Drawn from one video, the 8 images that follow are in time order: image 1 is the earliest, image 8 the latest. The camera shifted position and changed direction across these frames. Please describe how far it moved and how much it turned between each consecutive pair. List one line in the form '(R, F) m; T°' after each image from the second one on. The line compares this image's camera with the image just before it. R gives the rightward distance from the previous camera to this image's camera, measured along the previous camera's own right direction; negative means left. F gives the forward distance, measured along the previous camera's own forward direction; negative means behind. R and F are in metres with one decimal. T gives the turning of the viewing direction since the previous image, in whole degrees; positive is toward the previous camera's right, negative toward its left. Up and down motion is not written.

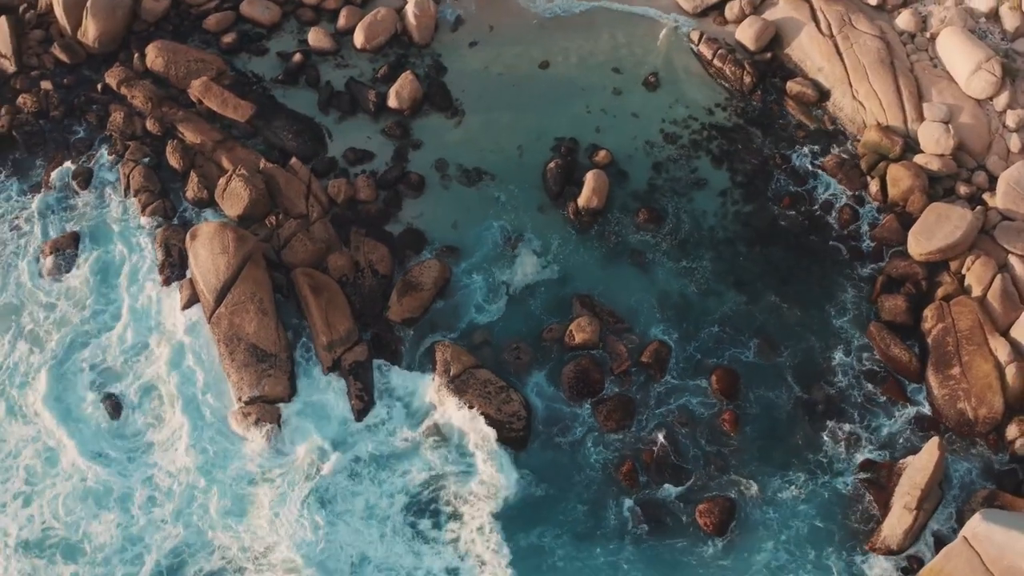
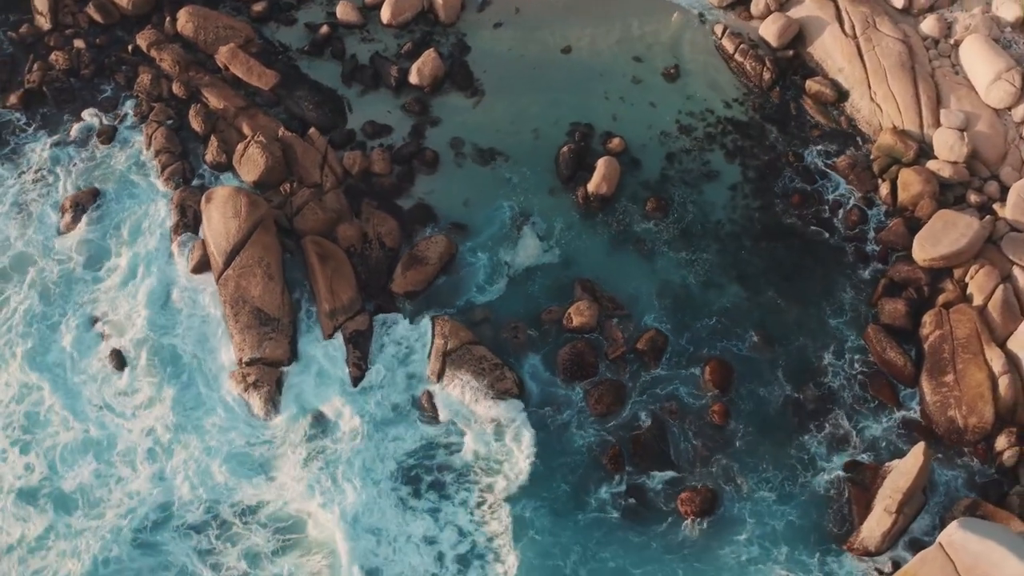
(+0.7, -0.1) m; -2°
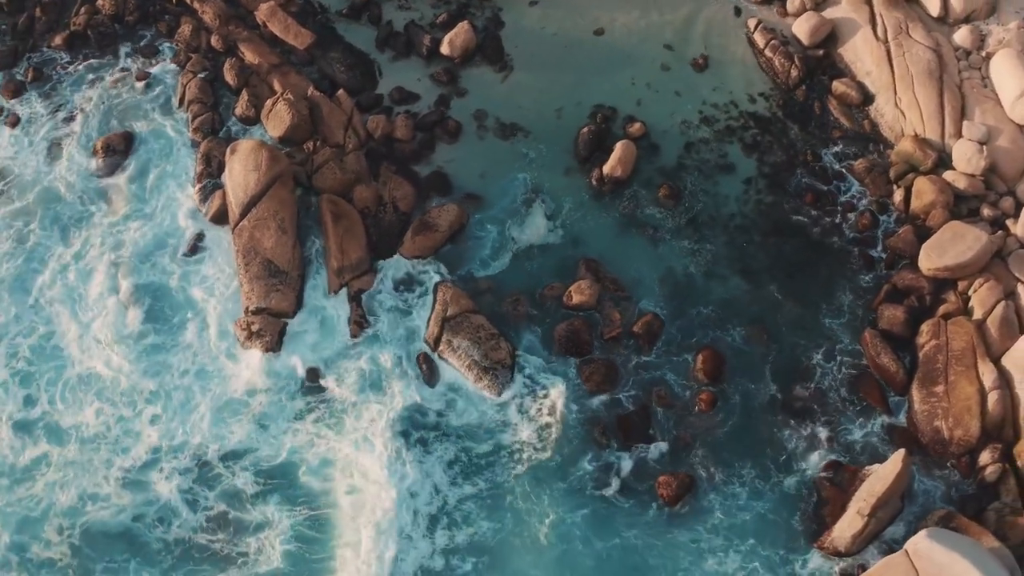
(+0.8, -0.2) m; -2°
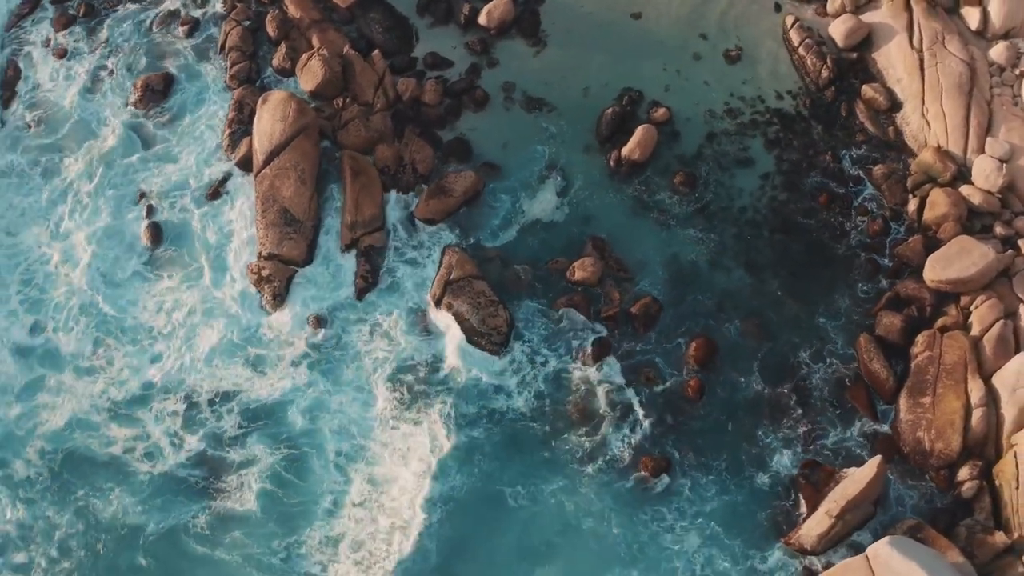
(+0.9, -0.2) m; -2°
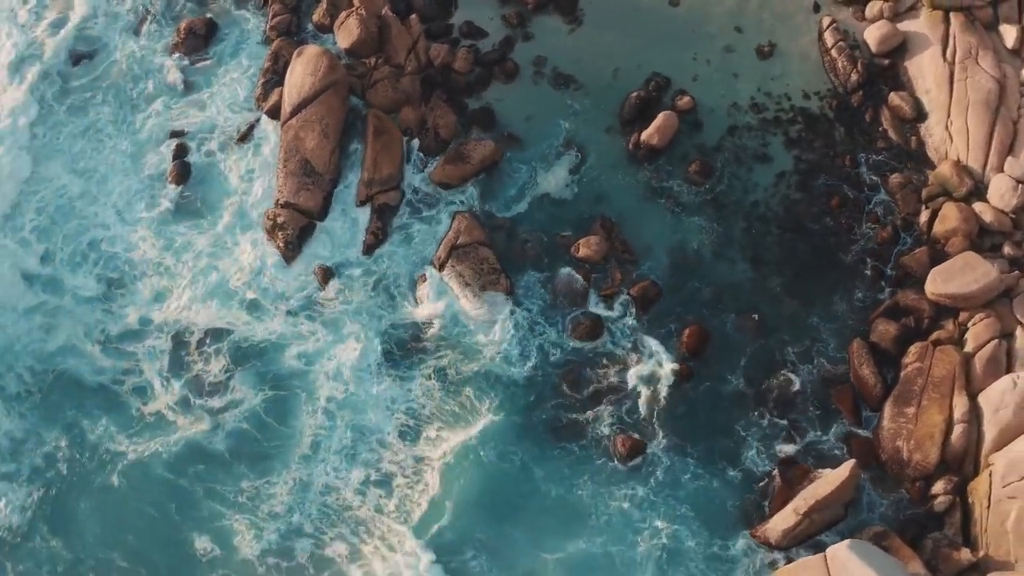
(+0.8, -0.2) m; -2°
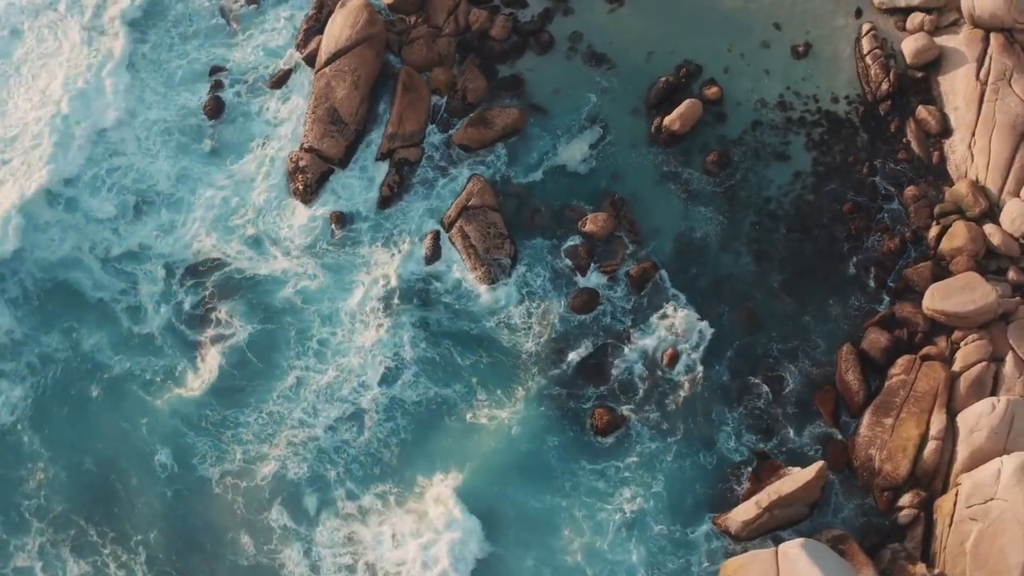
(+0.9, -0.3) m; -2°
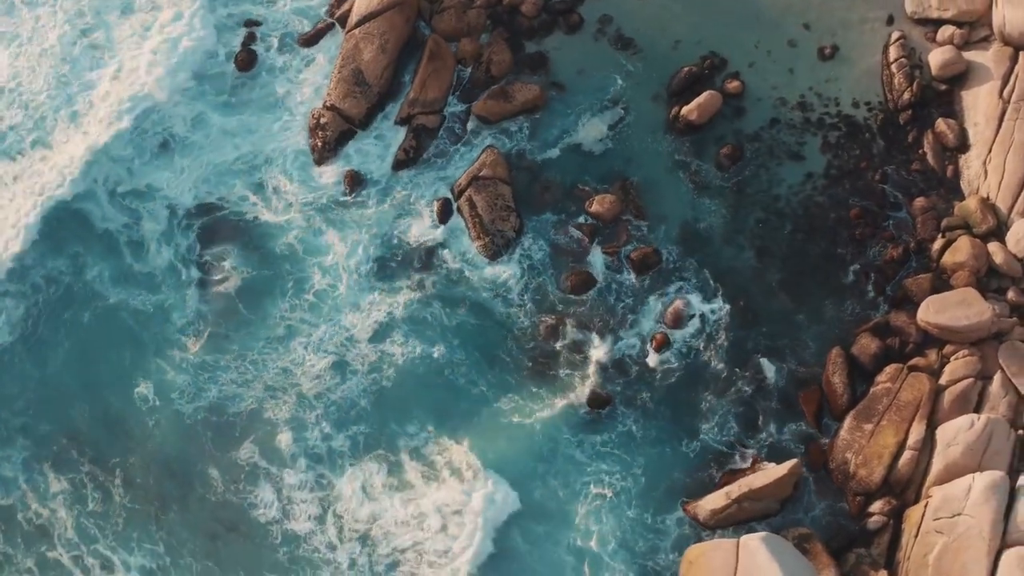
(+0.7, -0.2) m; -2°
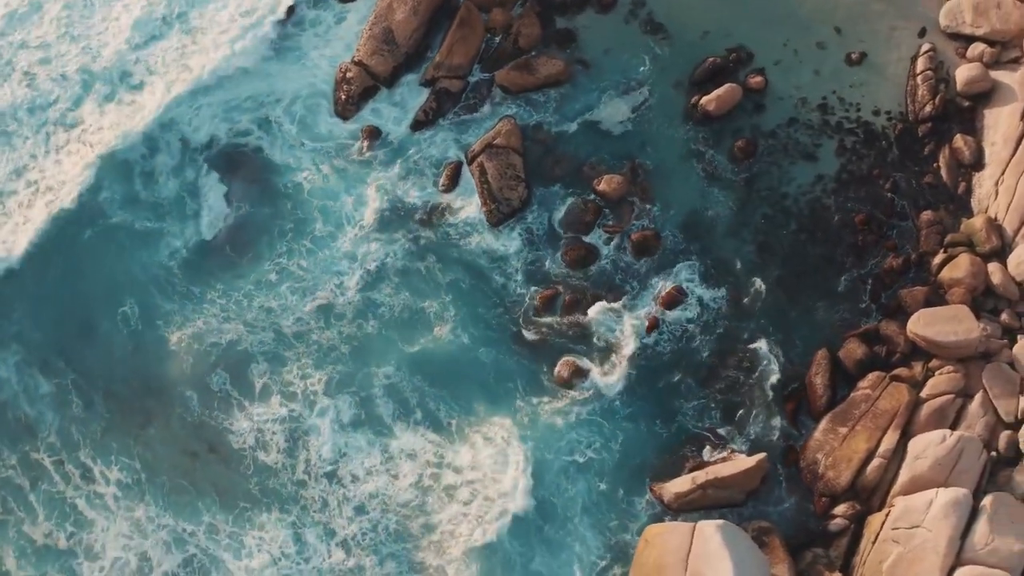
(+0.8, -0.2) m; -2°
